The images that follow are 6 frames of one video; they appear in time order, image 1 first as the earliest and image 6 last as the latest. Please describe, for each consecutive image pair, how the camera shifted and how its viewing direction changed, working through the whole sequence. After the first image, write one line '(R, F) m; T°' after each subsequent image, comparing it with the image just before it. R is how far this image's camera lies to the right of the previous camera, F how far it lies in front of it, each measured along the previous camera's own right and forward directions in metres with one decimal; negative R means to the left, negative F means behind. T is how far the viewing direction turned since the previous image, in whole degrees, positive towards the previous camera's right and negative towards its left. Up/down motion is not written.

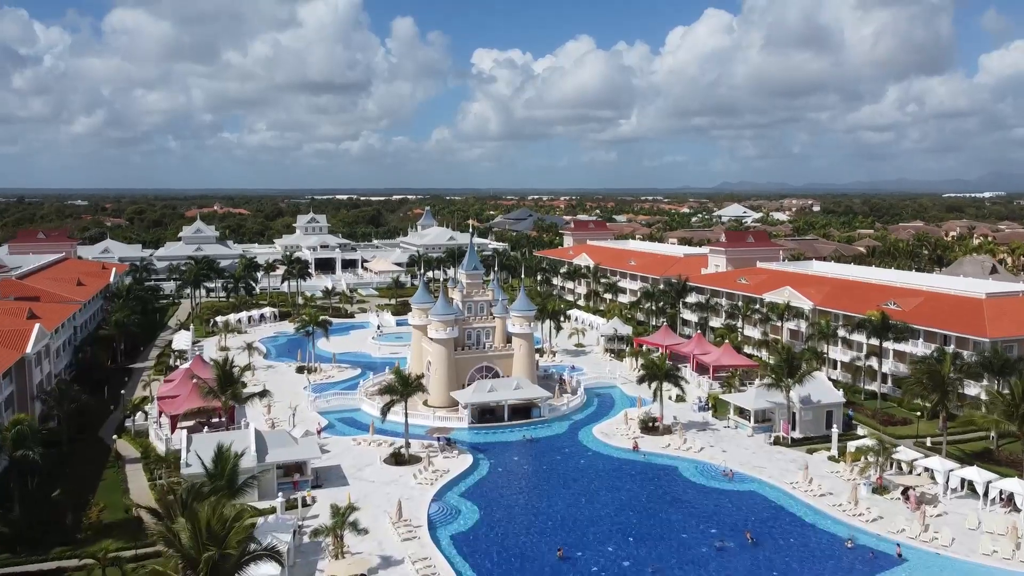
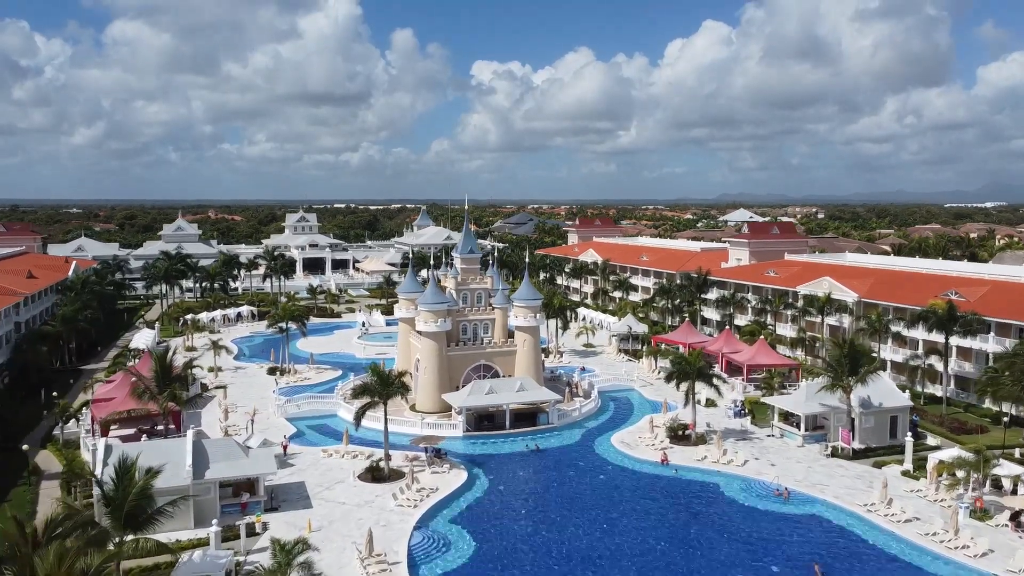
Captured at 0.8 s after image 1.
(-0.2, +7.5) m; 0°
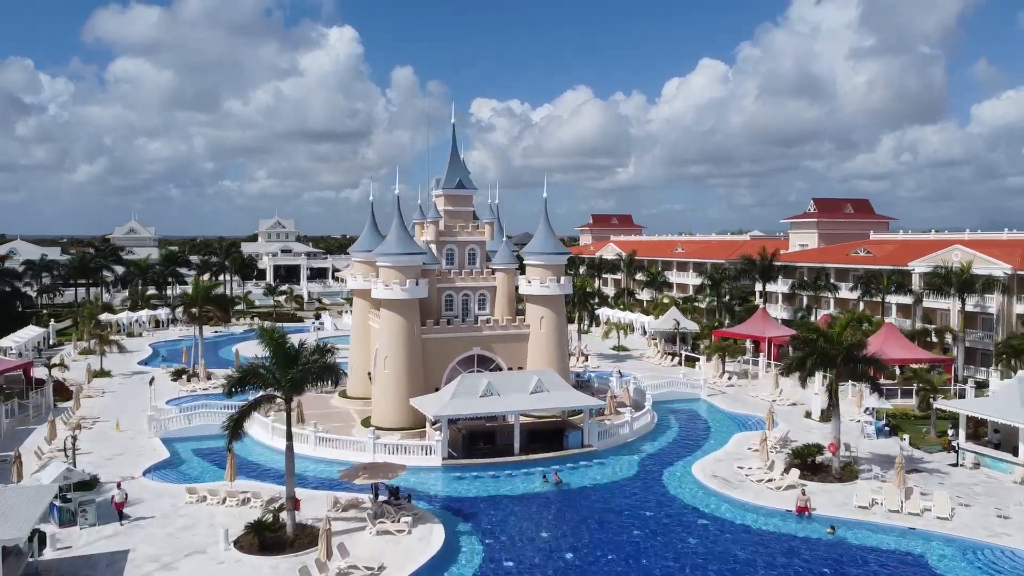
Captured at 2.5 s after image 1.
(-0.4, +15.8) m; 0°
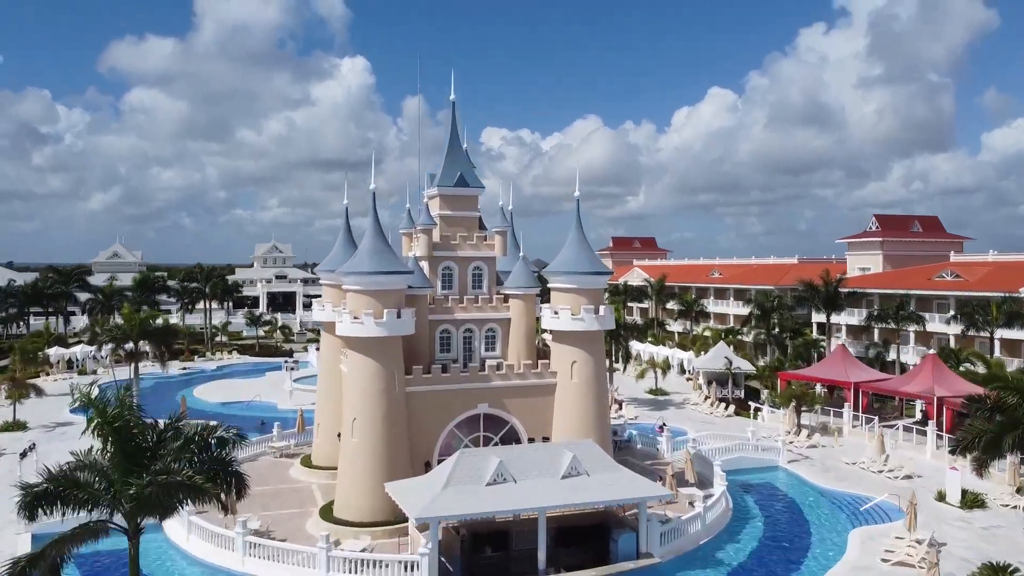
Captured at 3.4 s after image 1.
(-0.3, +8.0) m; -1°
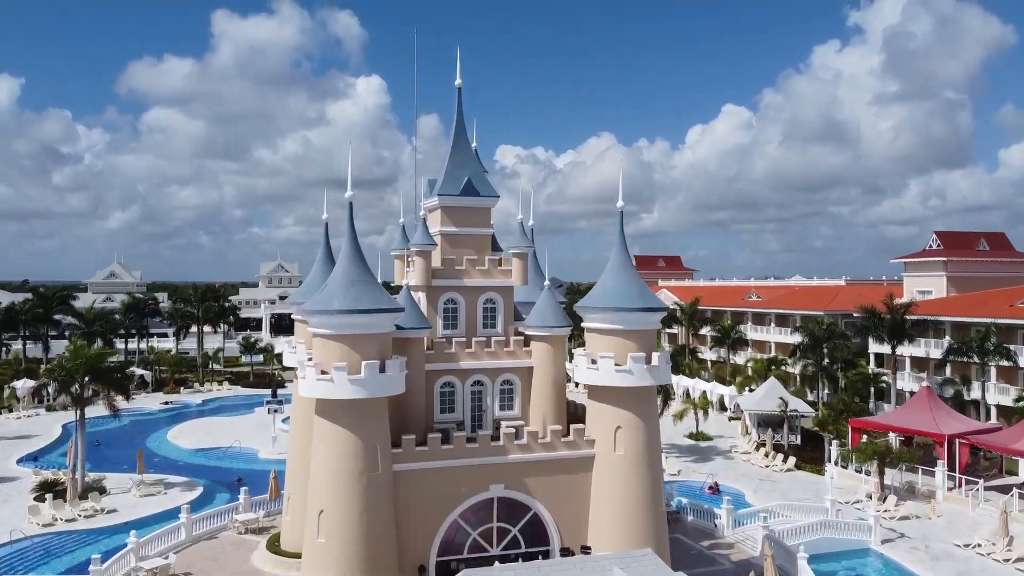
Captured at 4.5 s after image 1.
(-0.2, +5.1) m; -1°
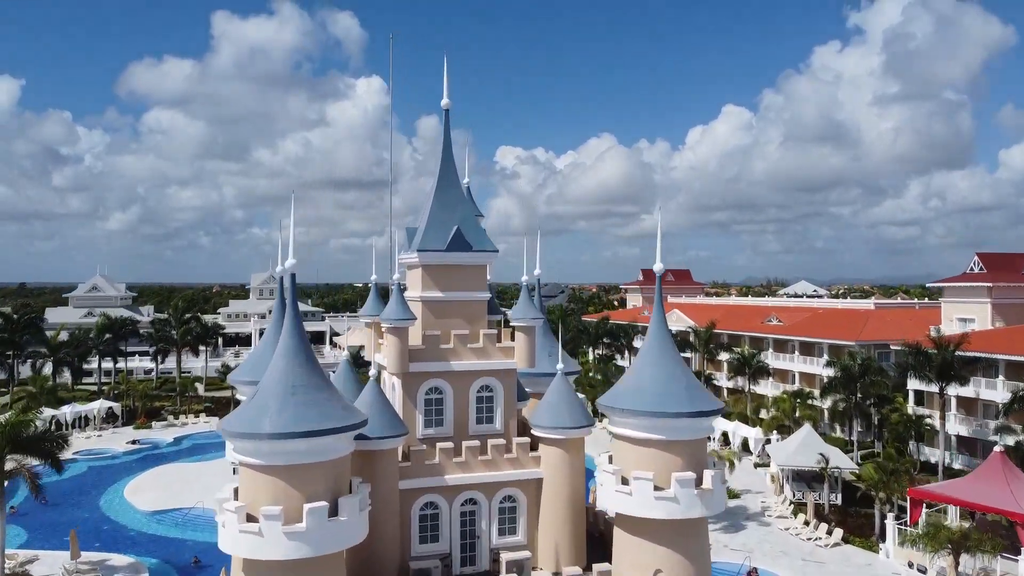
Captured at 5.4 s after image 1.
(0.0, +4.0) m; 0°
